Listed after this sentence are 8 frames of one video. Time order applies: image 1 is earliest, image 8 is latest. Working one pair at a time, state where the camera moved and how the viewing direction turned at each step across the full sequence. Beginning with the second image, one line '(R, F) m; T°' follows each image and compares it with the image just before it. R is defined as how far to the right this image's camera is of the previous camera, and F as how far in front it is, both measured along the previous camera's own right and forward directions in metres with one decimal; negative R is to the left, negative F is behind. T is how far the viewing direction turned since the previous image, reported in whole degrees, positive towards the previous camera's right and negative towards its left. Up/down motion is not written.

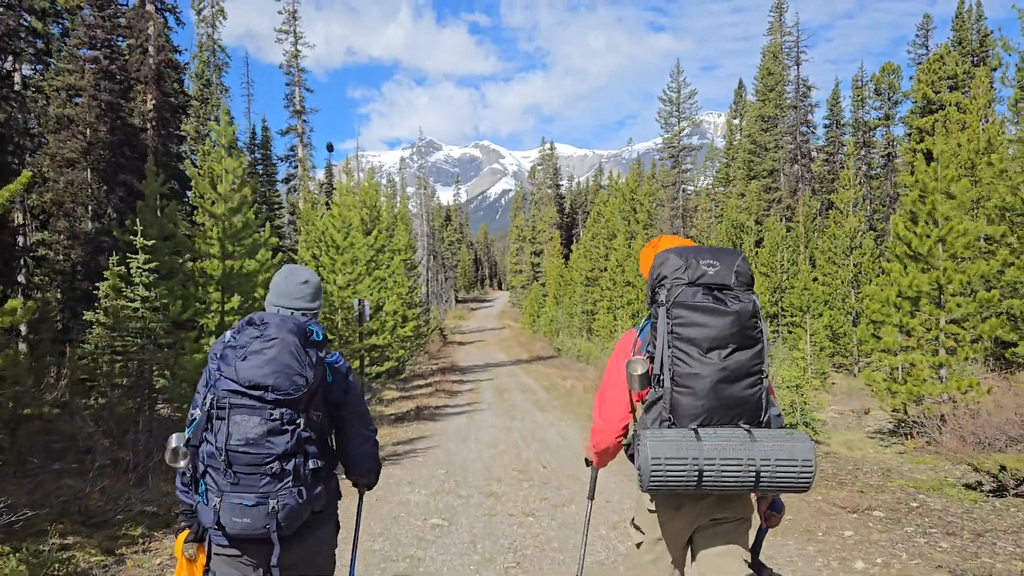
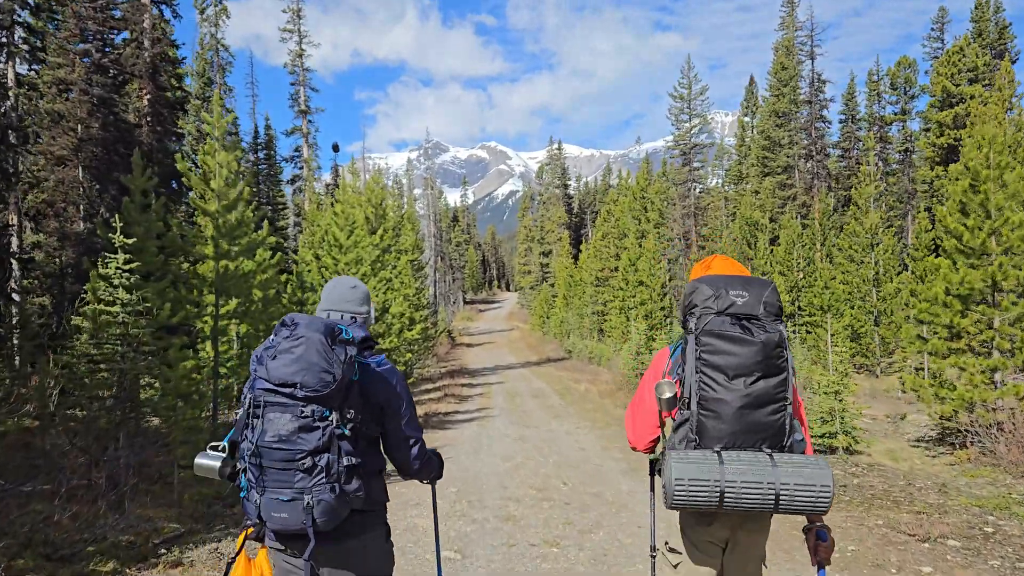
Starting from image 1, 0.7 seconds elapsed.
(-0.1, +0.9) m; -1°
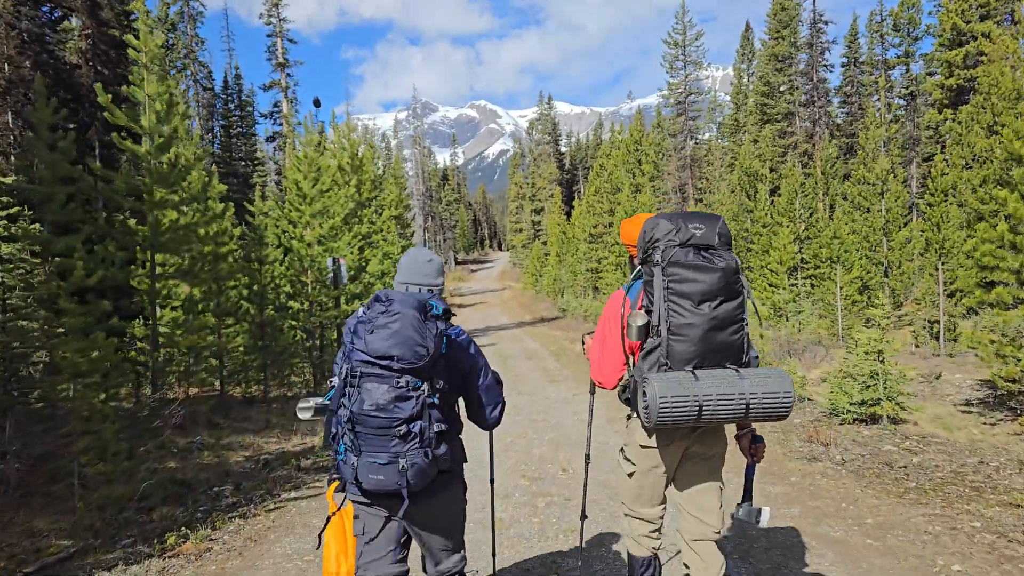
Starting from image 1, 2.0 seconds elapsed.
(+0.1, +1.8) m; 0°
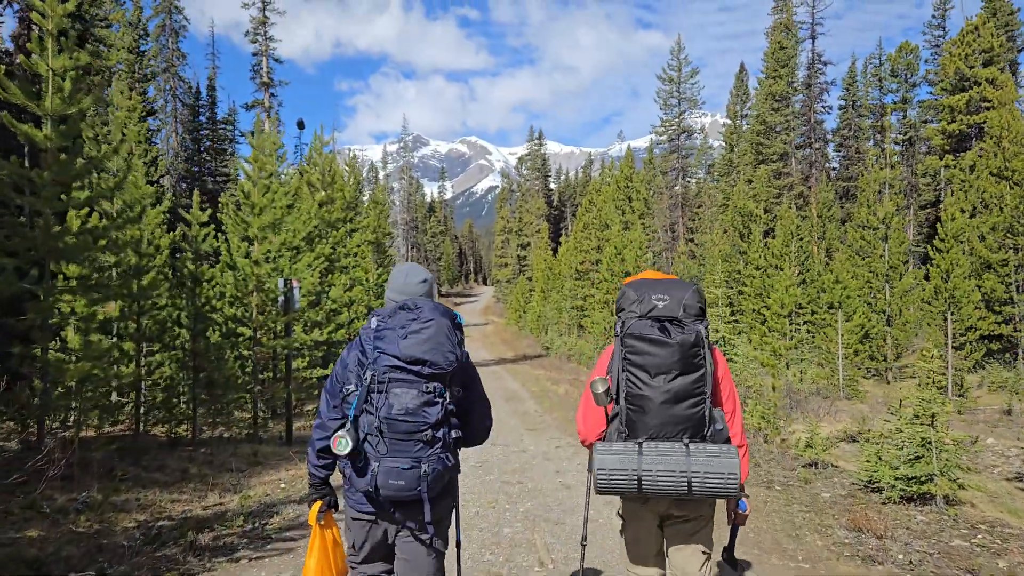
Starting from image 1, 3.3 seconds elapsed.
(+0.1, +1.9) m; +1°
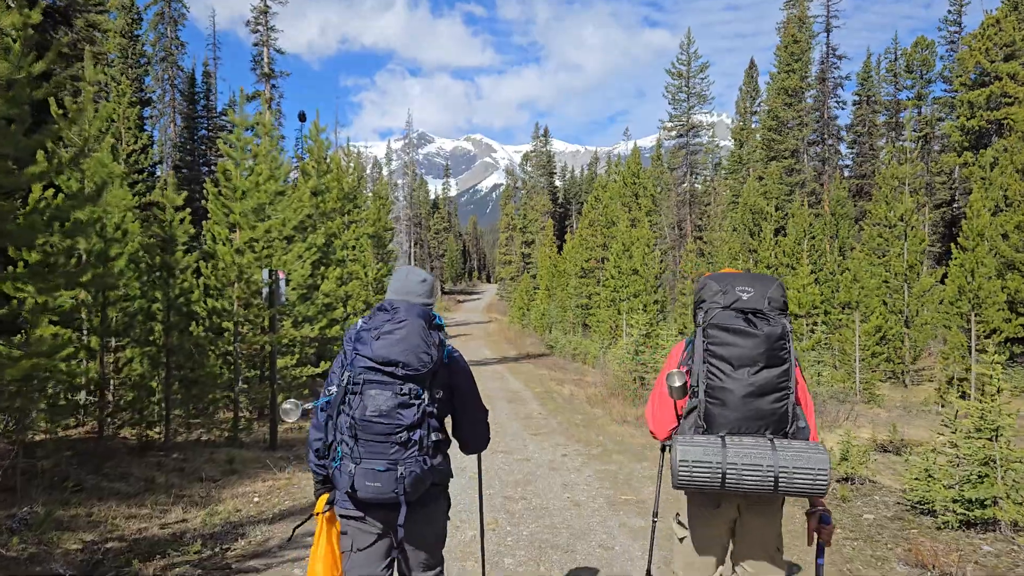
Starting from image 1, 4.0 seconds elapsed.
(0.0, +1.0) m; 0°
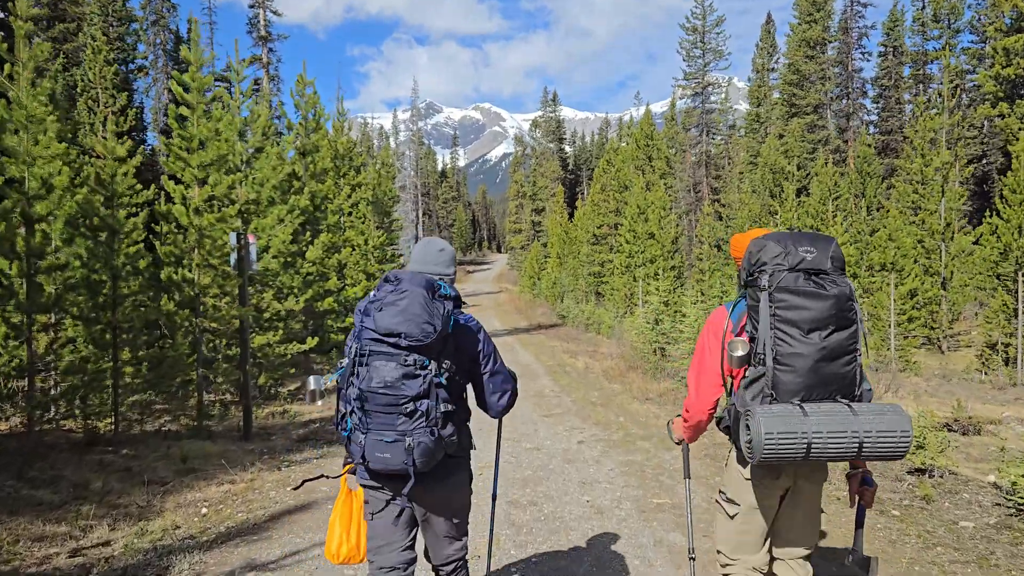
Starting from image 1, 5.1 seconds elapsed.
(+0.1, +1.6) m; -1°
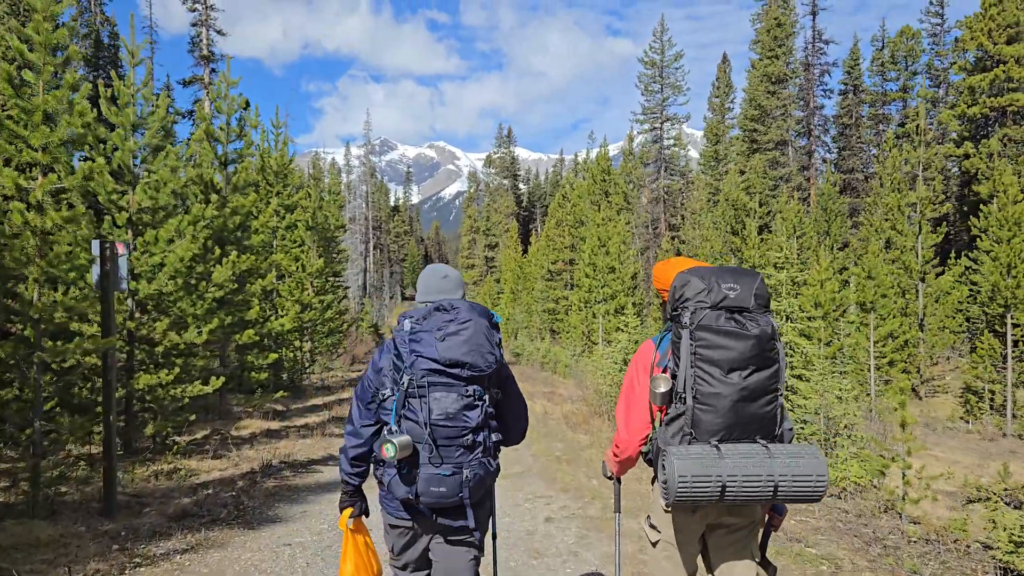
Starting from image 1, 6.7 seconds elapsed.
(0.0, +2.2) m; +3°
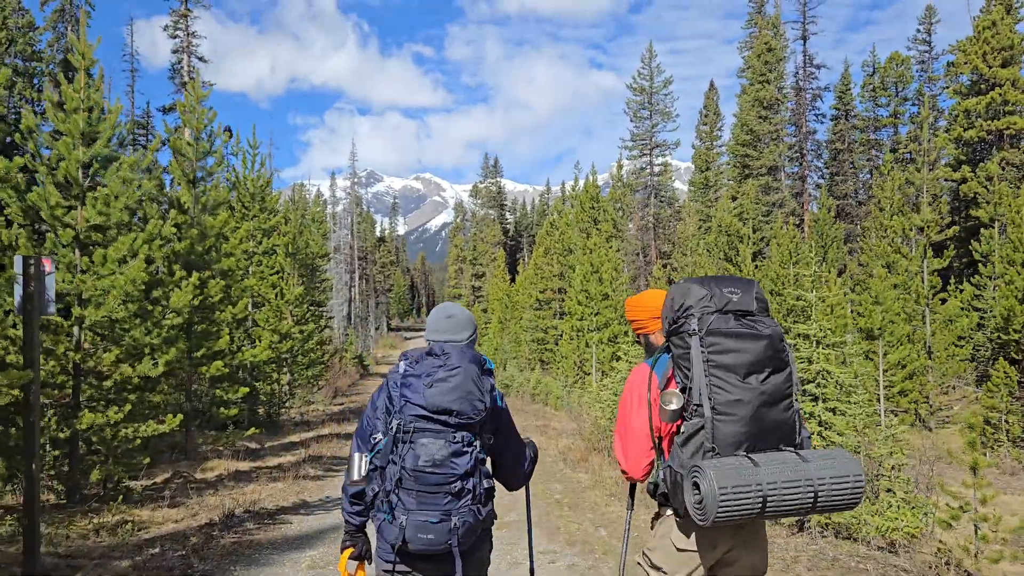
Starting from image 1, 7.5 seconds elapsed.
(-0.1, +1.1) m; +1°
